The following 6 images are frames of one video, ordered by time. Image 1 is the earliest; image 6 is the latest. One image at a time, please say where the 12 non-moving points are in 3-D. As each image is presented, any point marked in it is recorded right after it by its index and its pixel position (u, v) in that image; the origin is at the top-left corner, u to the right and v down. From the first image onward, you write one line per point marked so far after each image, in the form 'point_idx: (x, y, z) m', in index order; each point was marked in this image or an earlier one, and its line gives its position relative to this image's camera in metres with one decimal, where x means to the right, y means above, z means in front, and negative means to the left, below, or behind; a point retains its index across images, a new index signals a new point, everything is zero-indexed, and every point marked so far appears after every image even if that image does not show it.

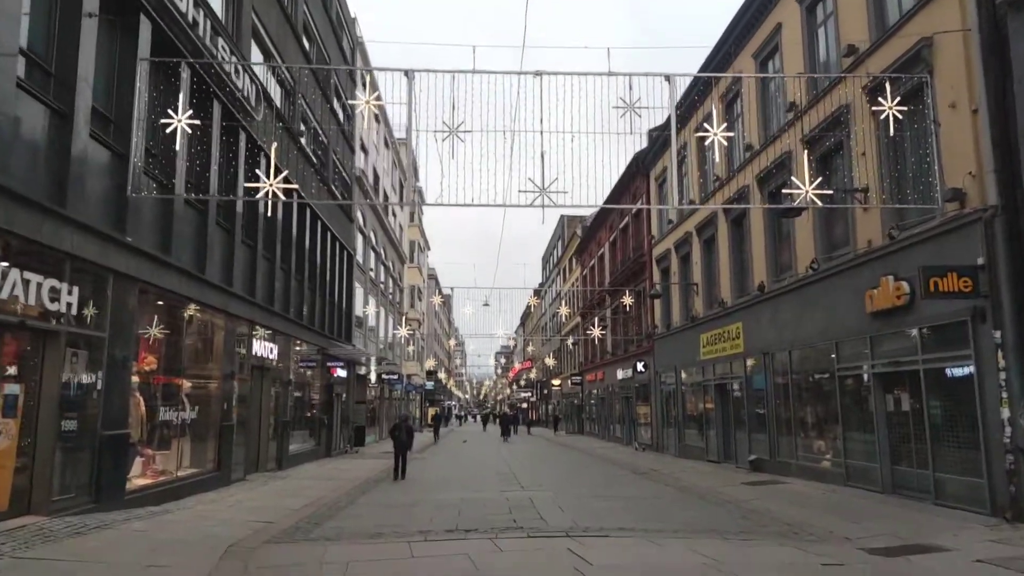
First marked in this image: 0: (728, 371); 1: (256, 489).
0: (+6.2, -2.4, +19.8) m
1: (-5.6, -4.3, +14.7) m
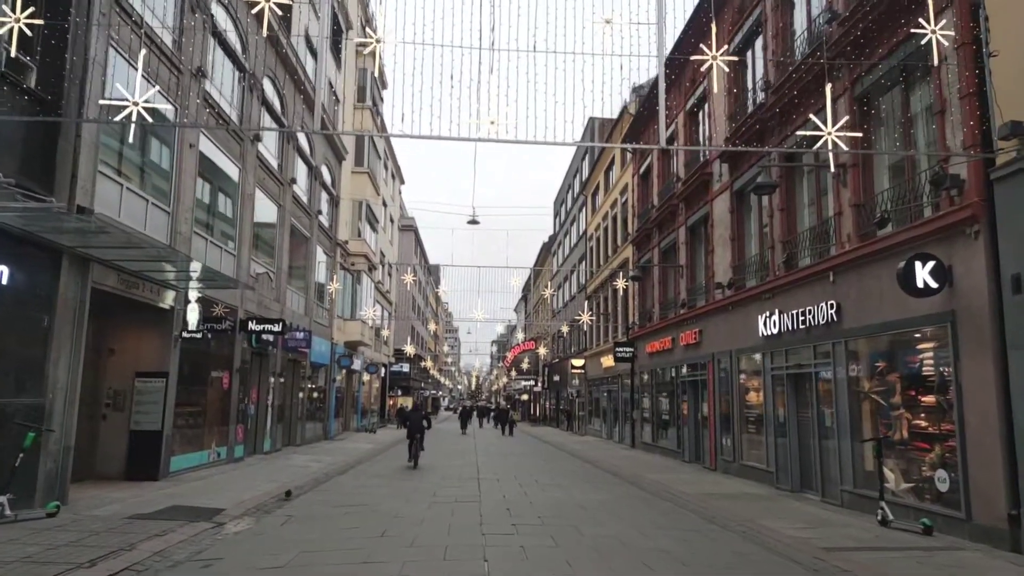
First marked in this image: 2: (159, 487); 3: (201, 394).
0: (+5.9, -1.3, +13.6) m
1: (-5.9, -3.1, +8.5) m
2: (-6.9, -3.9, +13.4) m
3: (-7.6, -2.6, +16.8) m
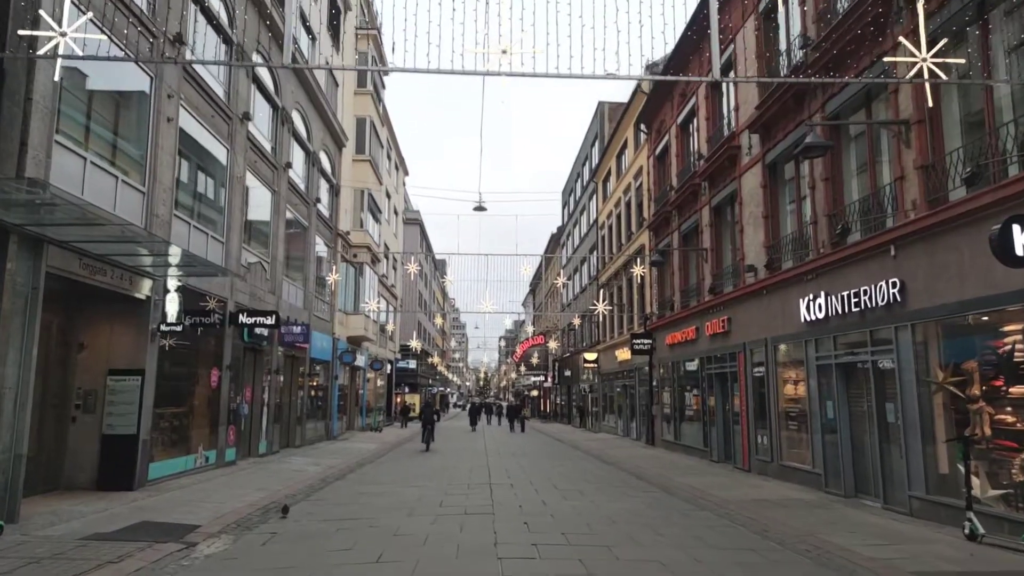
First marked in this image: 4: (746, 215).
0: (+6.2, -1.0, +12.0) m
1: (-5.7, -2.9, +7.0) m
2: (-6.6, -3.7, +12.0) m
3: (-7.3, -2.4, +15.4) m
4: (+5.9, +1.8, +17.3) m
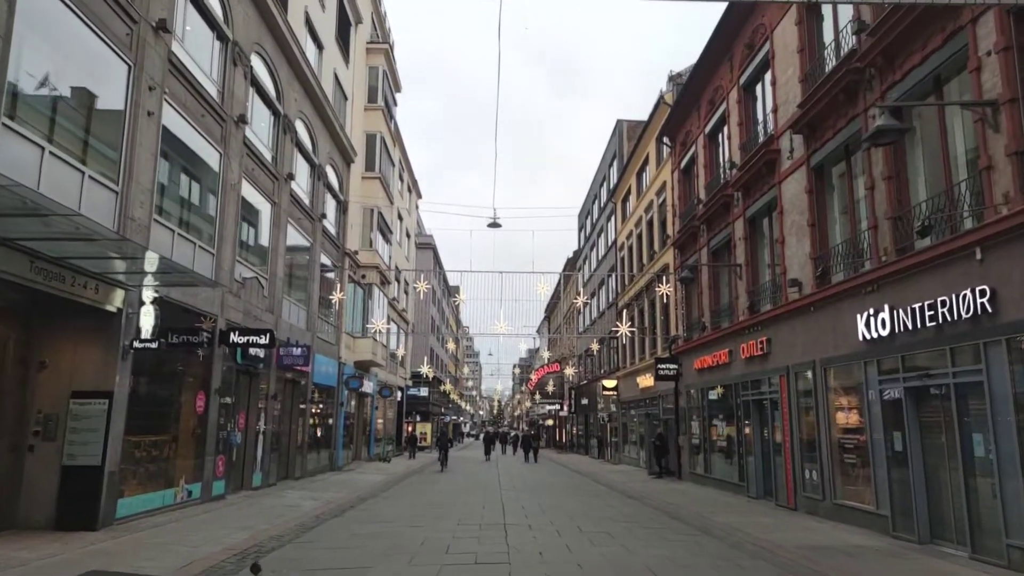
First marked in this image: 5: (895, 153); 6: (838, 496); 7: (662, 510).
0: (+6.5, -1.1, +10.3) m
1: (-5.5, -2.8, +5.4) m
2: (-6.4, -3.8, +10.4) m
3: (-7.0, -2.6, +13.9) m
4: (+6.3, +1.5, +15.7) m
5: (+6.5, +2.3, +11.7) m
6: (+6.4, -4.1, +13.5) m
7: (+3.4, -5.0, +15.4) m
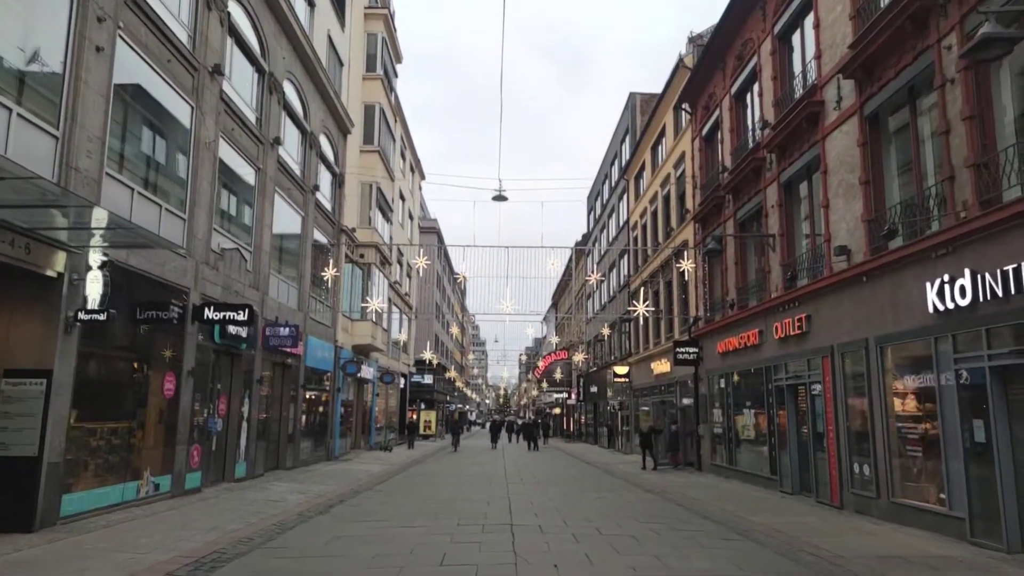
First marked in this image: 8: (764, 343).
0: (+6.6, -0.6, +8.5) m
1: (-5.5, -2.4, +3.8) m
2: (-6.2, -3.3, +8.8) m
3: (-6.8, -2.1, +12.2) m
4: (+6.5, +2.1, +13.8) m
5: (+6.7, +2.9, +9.8) m
6: (+6.6, -3.5, +11.7) m
7: (+3.5, -4.4, +13.7) m
8: (+6.4, -1.4, +17.3) m
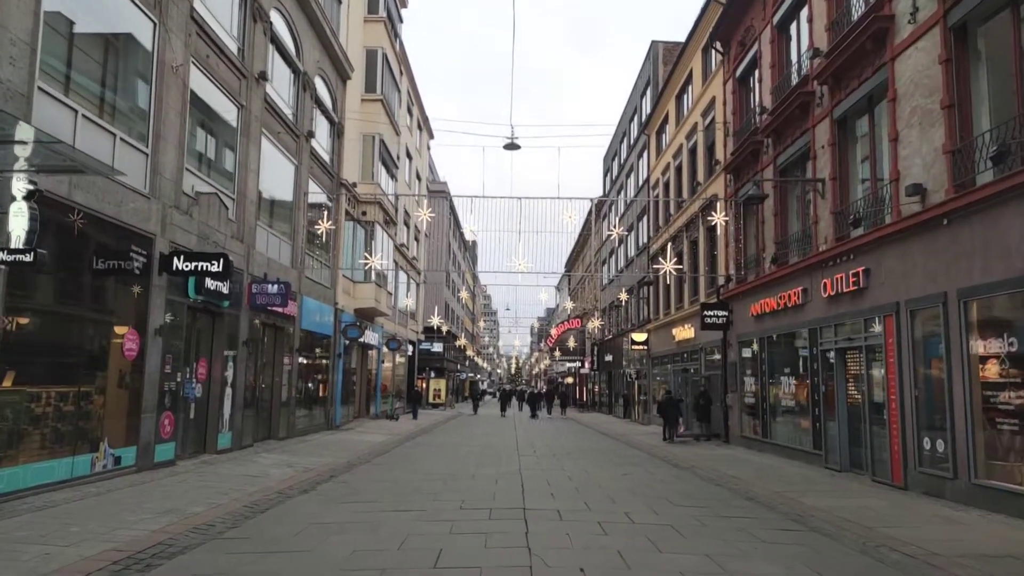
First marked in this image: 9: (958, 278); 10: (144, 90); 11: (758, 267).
0: (+6.7, +0.1, +6.5) m
1: (-5.4, -1.8, +2.1) m
2: (-6.1, -2.6, +7.1) m
3: (-6.6, -1.2, +10.5) m
4: (+6.7, +3.0, +11.7) m
5: (+6.8, +3.6, +7.7) m
6: (+6.7, -2.7, +9.9) m
7: (+3.7, -3.5, +11.9) m
8: (+6.6, -0.3, +15.4) m
9: (+6.7, +0.2, +10.4) m
10: (-6.4, +3.5, +12.1) m
11: (+6.6, +0.6, +18.5) m
